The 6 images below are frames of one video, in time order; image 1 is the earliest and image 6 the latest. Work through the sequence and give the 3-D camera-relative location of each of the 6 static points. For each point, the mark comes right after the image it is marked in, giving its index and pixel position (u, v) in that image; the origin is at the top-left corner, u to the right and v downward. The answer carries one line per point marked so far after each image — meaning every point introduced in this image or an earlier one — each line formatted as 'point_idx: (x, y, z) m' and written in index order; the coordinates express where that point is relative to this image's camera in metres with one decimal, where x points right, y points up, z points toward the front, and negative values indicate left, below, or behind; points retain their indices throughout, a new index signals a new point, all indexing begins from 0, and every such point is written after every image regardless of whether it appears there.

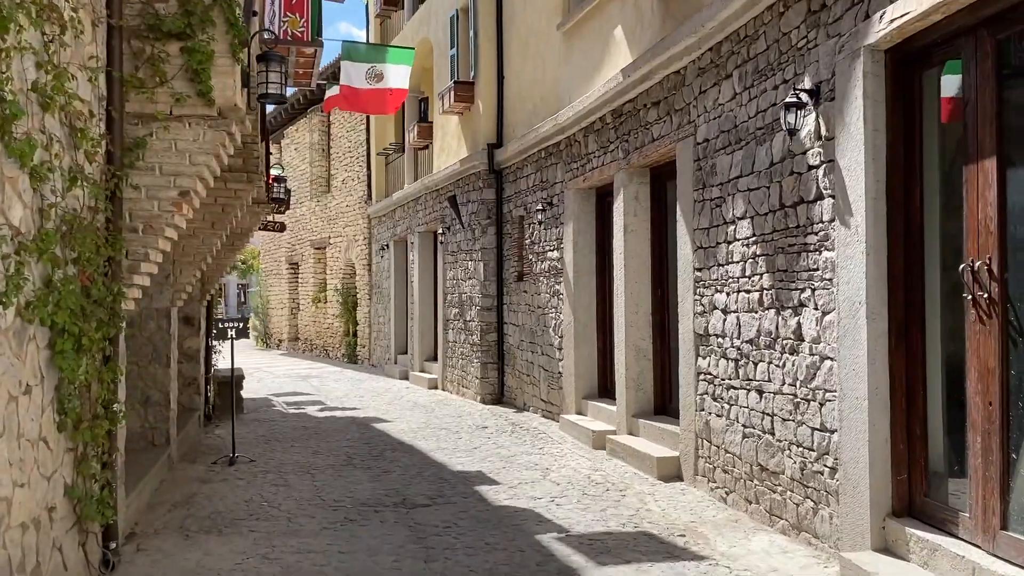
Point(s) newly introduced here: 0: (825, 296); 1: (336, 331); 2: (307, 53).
0: (+1.6, 0.0, +4.3) m
1: (-3.9, -1.0, +18.6) m
2: (-1.6, +1.9, +6.7) m
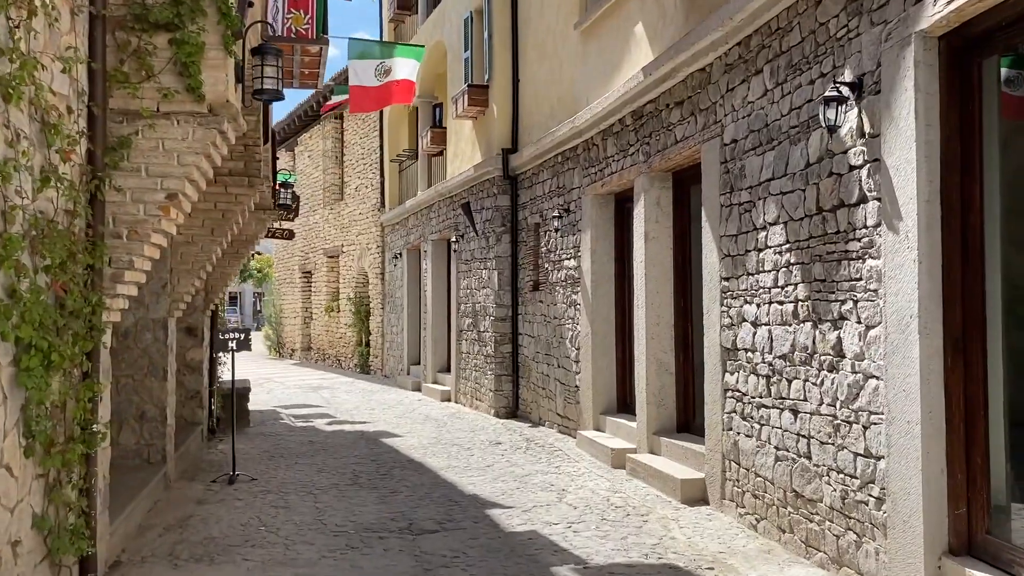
0: (+1.7, -0.1, +3.9) m
1: (-3.6, -1.2, +18.3) m
2: (-1.5, +1.8, +6.4) m
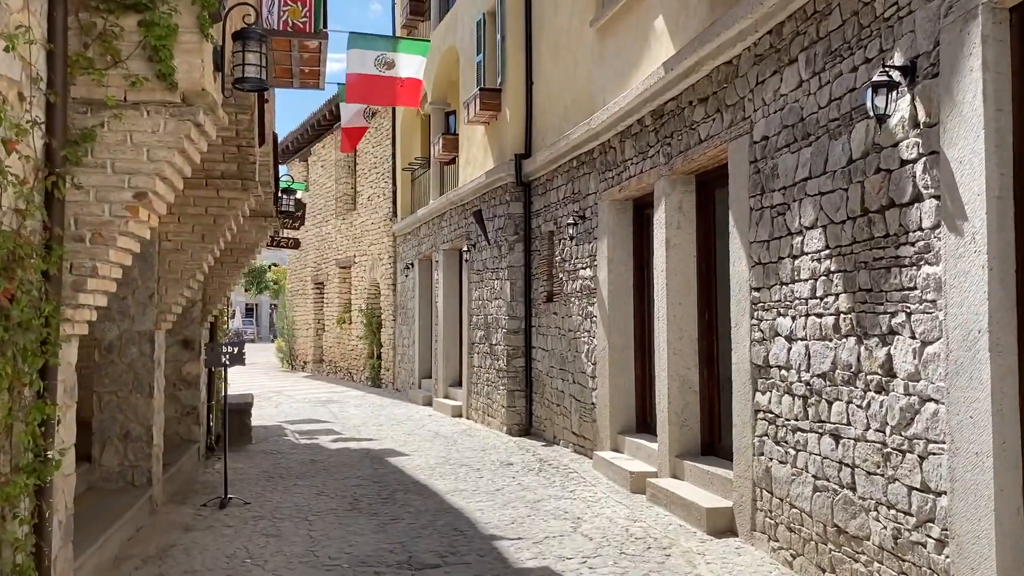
0: (+1.7, -0.1, +3.4) m
1: (-3.3, -1.4, +17.9) m
2: (-1.4, +1.7, +6.0) m
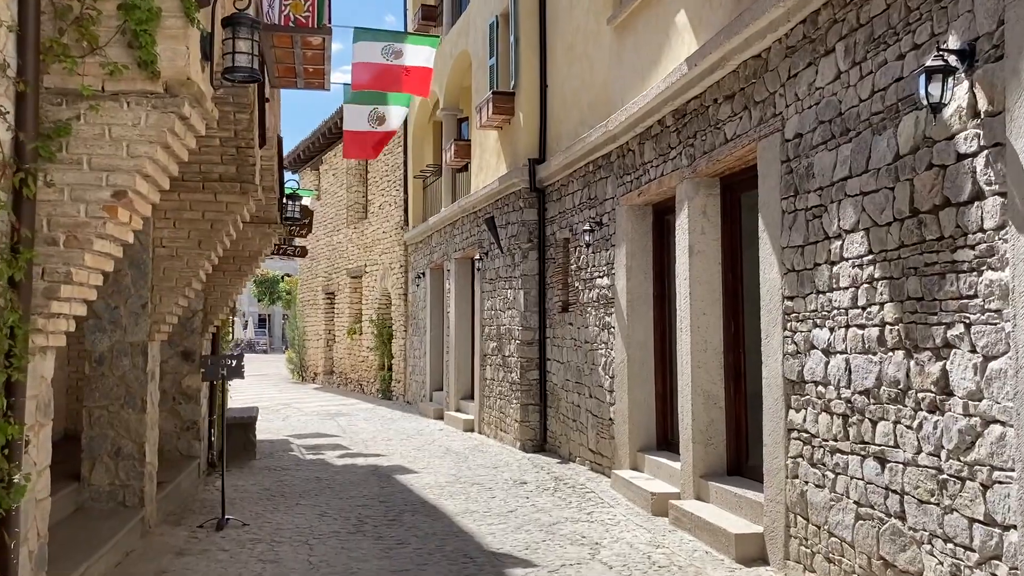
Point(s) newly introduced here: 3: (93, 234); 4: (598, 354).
0: (+1.7, -0.2, +3.1) m
1: (-3.0, -1.6, +17.6) m
2: (-1.4, +1.7, +5.7) m
3: (-1.6, +0.2, +3.3) m
4: (+0.8, -0.6, +7.8) m
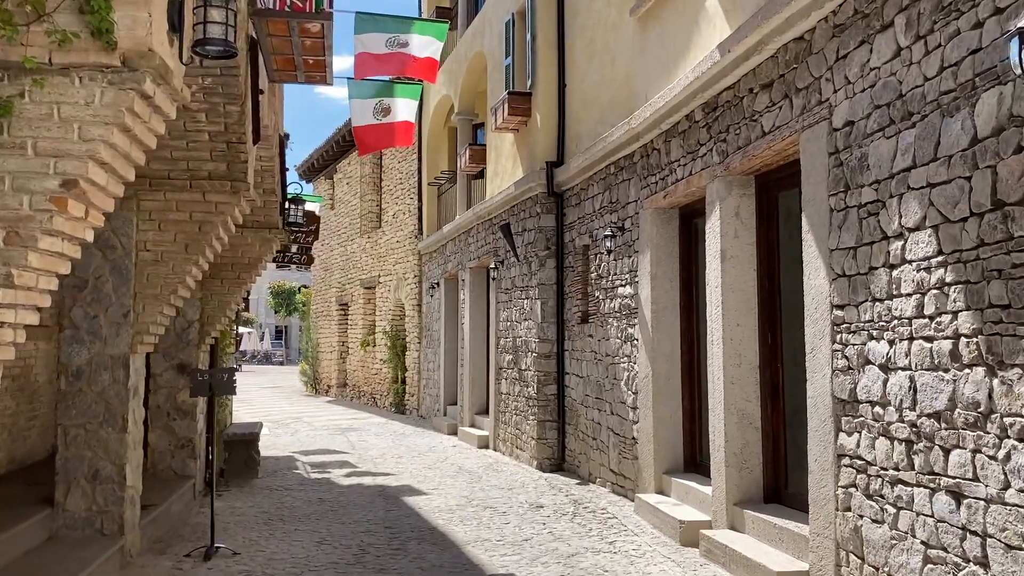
0: (+1.8, -0.2, +2.5) m
1: (-2.6, -1.8, +17.1) m
2: (-1.3, +1.6, +5.3) m
3: (-1.6, +0.2, +2.8) m
4: (+0.9, -0.7, +7.2) m
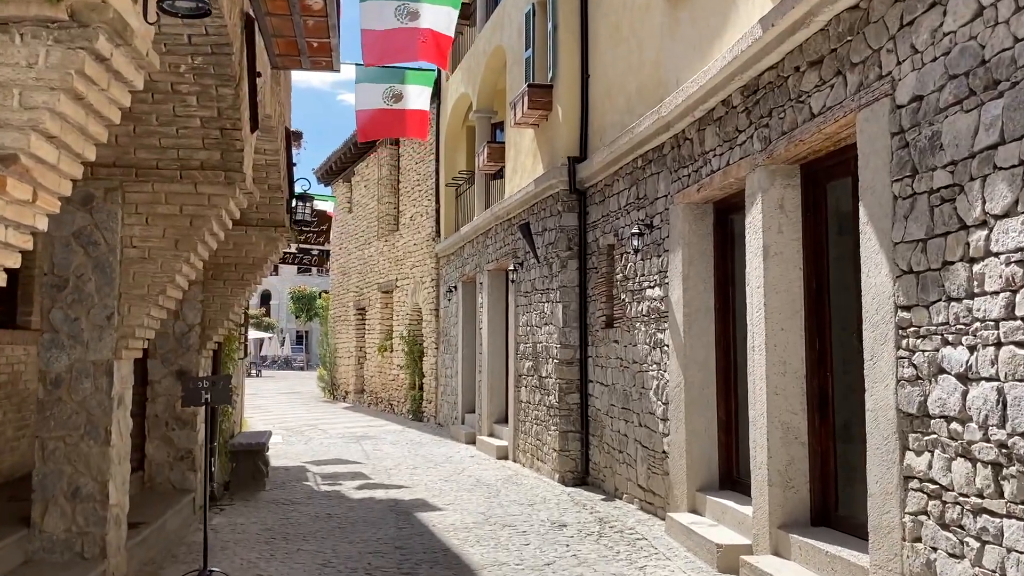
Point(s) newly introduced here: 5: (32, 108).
0: (+1.8, -0.2, +2.0) m
1: (-2.2, -1.9, +16.7) m
2: (-1.1, +1.6, +4.9) m
3: (-1.5, +0.2, +2.4) m
4: (+1.1, -0.7, +6.7) m
5: (-1.4, +0.5, +2.4) m
